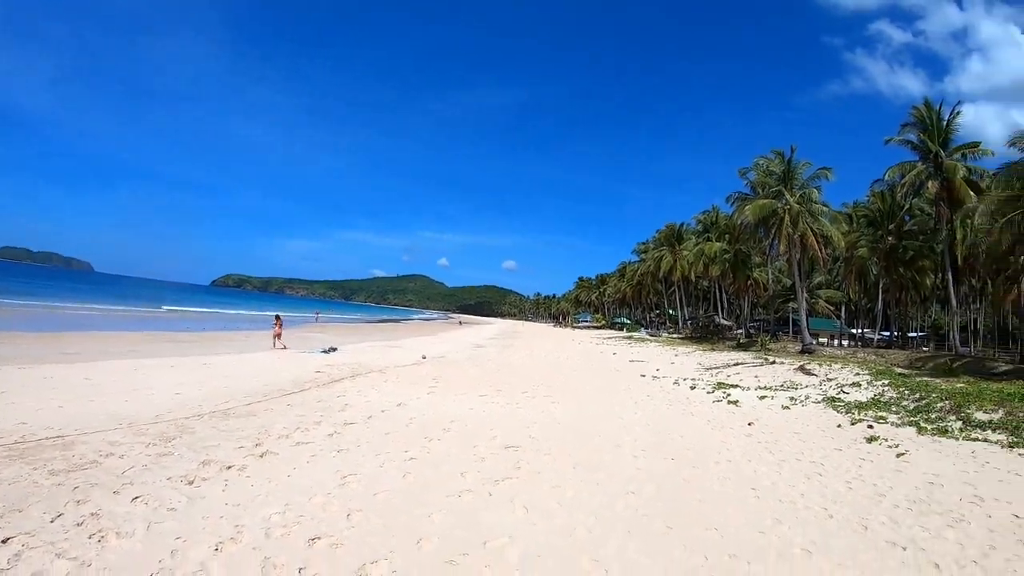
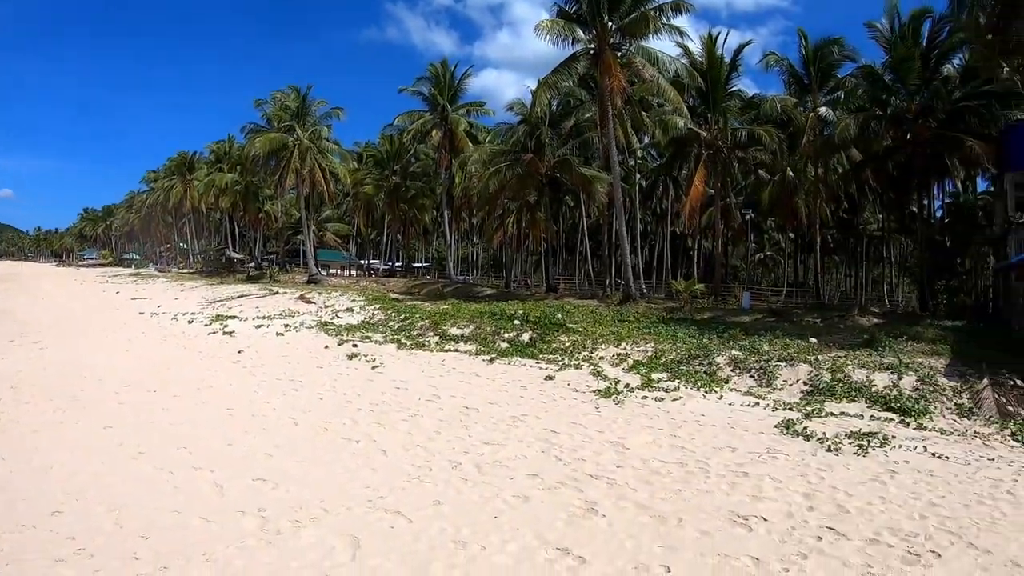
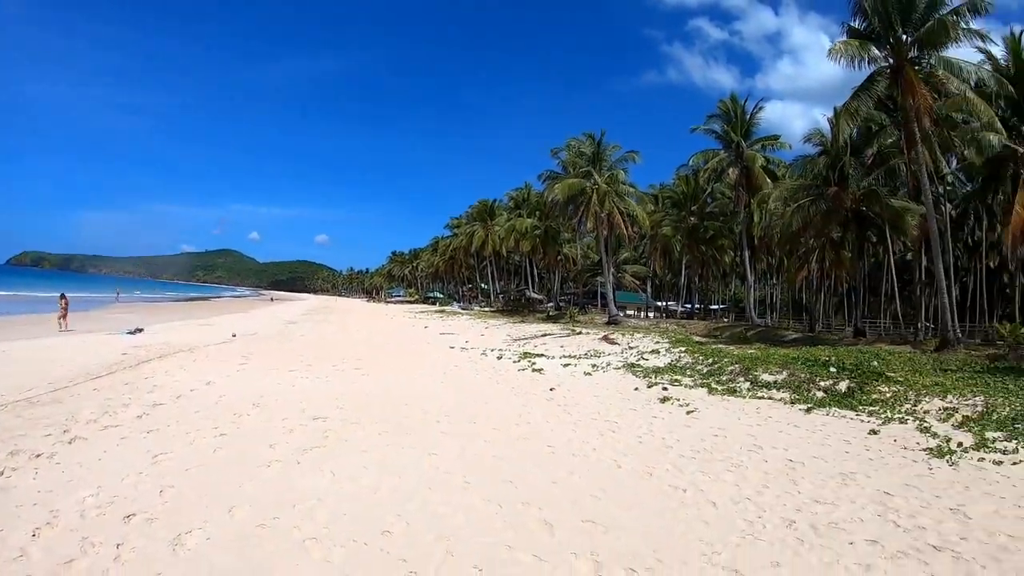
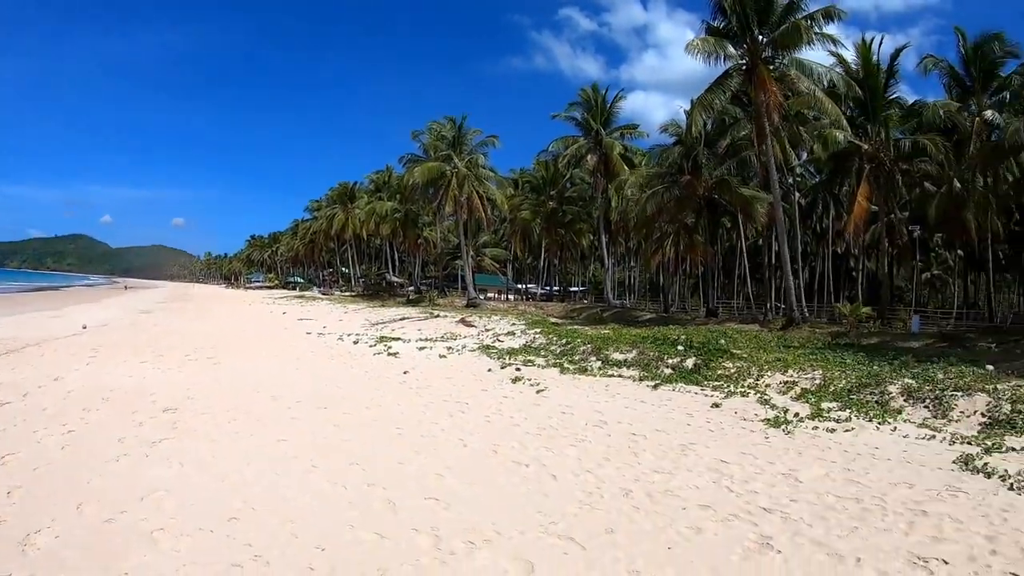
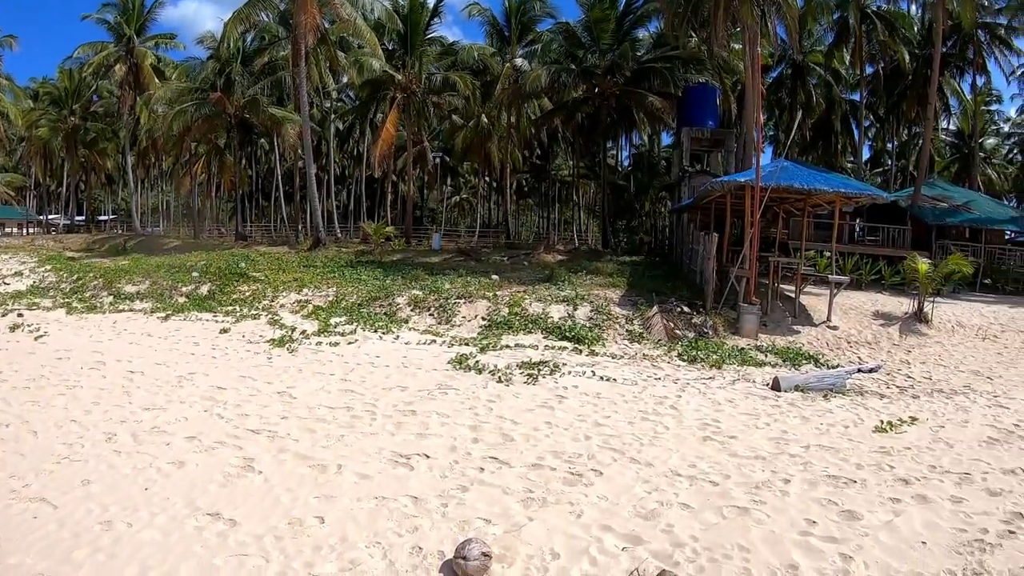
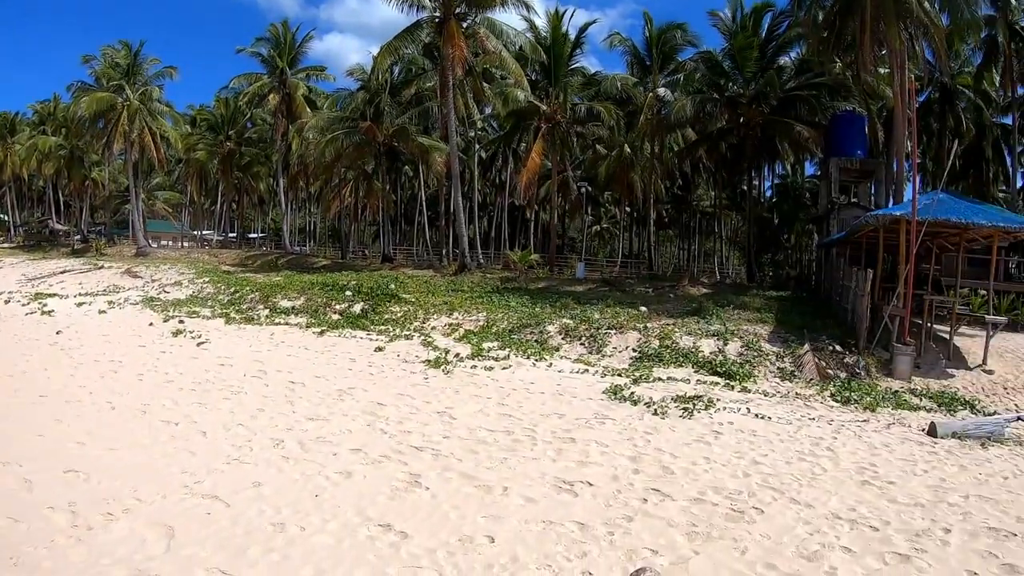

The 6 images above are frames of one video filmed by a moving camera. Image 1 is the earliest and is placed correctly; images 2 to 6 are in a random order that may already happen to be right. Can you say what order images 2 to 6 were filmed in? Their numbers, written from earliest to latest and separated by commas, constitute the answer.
3, 4, 2, 6, 5
